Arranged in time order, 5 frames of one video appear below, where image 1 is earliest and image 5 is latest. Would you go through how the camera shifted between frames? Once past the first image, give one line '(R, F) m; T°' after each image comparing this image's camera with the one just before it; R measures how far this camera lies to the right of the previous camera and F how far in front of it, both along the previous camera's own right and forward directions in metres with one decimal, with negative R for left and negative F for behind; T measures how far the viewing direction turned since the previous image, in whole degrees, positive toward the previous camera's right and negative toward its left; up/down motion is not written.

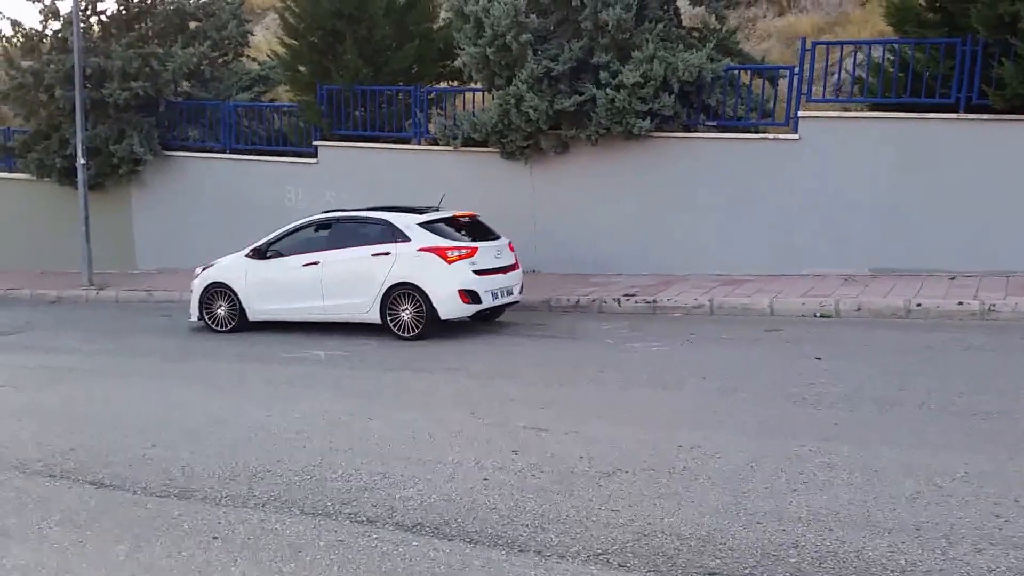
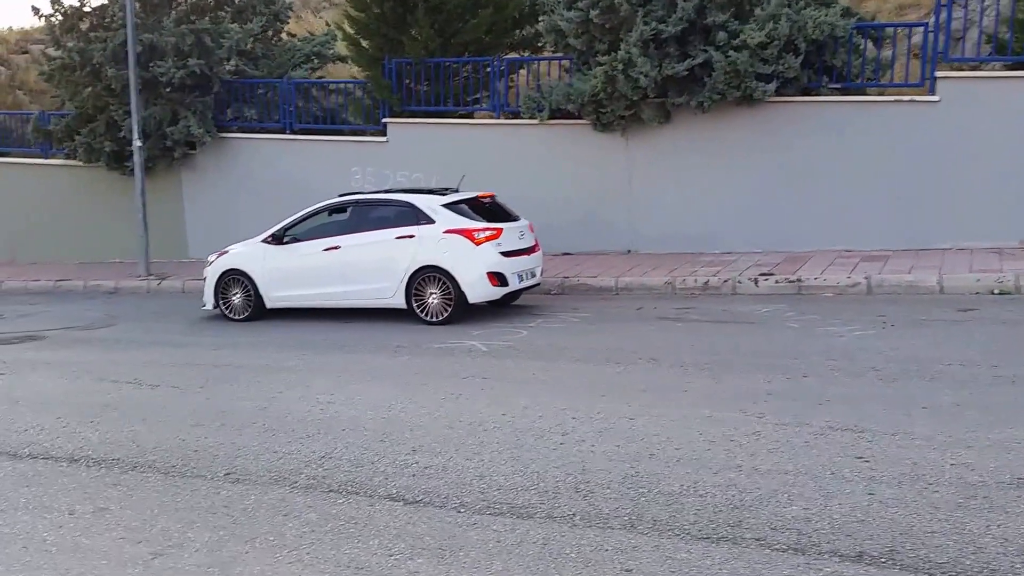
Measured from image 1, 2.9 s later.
(-1.6, +0.5) m; +1°
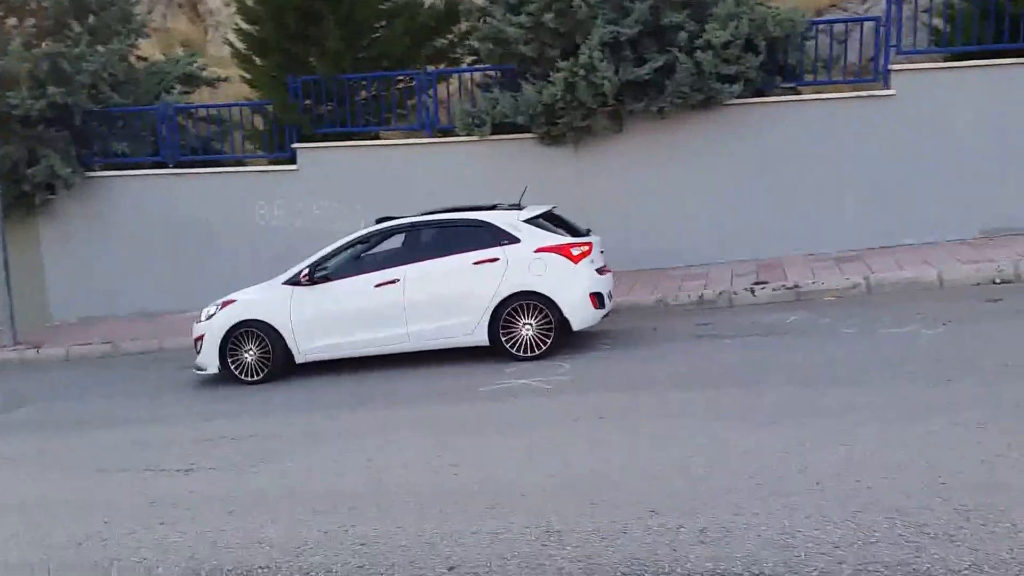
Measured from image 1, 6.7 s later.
(-2.0, +1.0) m; +12°
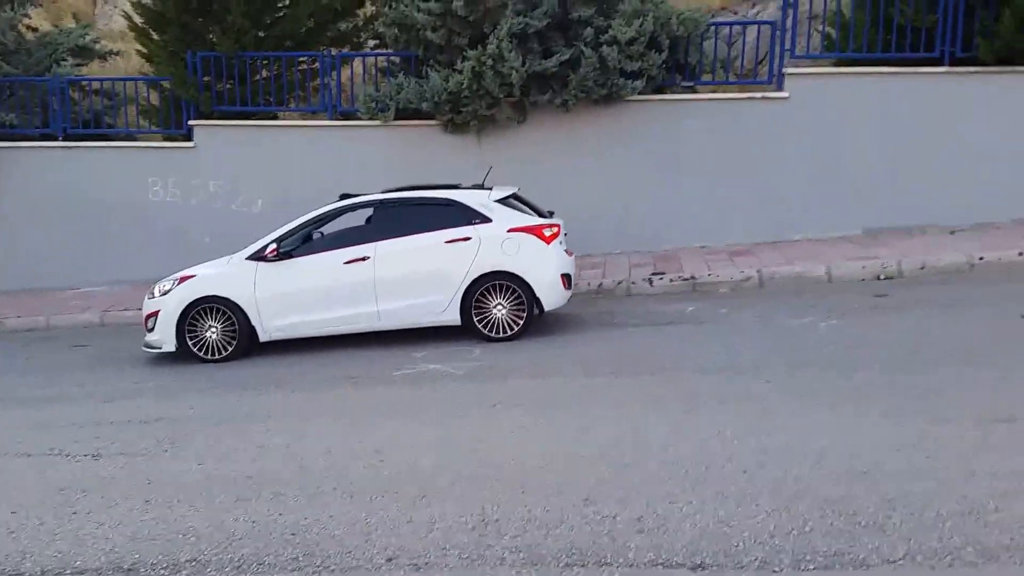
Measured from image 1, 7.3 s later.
(-0.2, 0.0) m; +6°
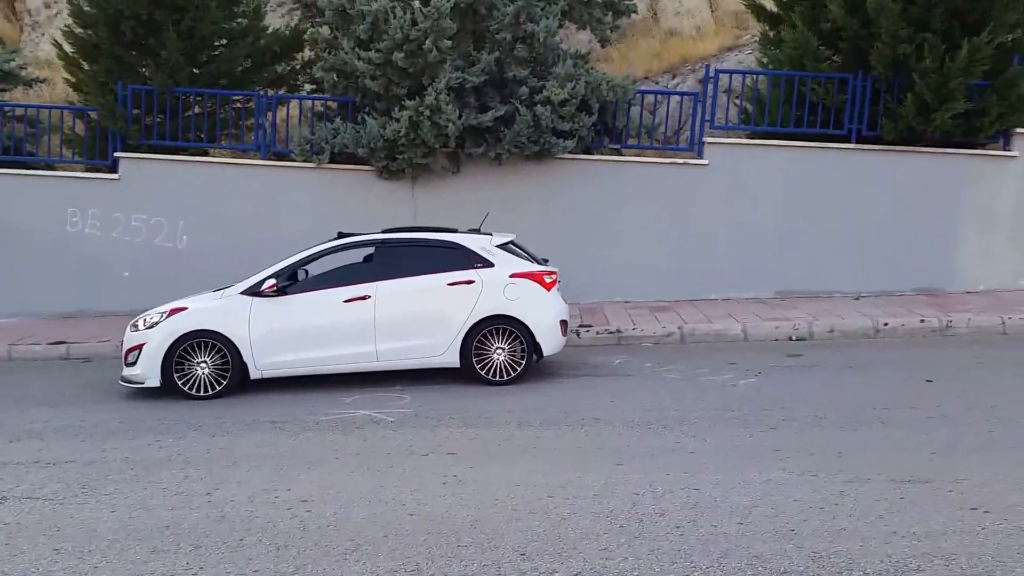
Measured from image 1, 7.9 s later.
(-0.1, 0.0) m; +4°
